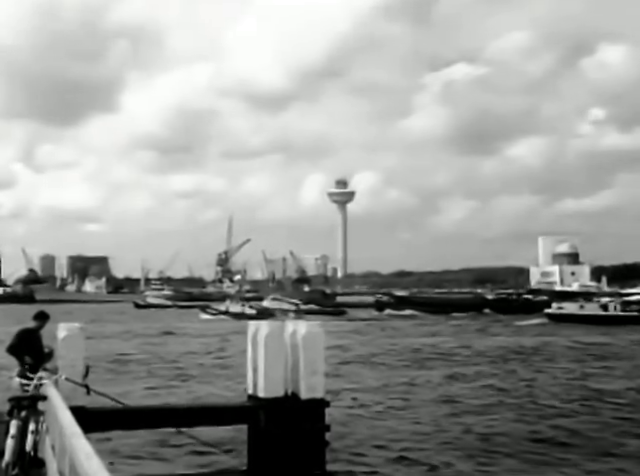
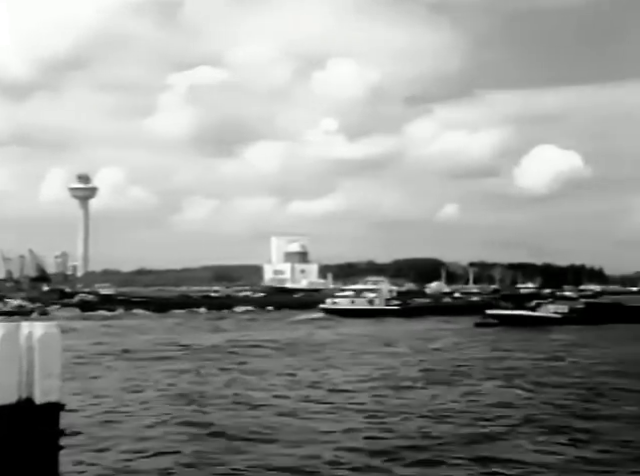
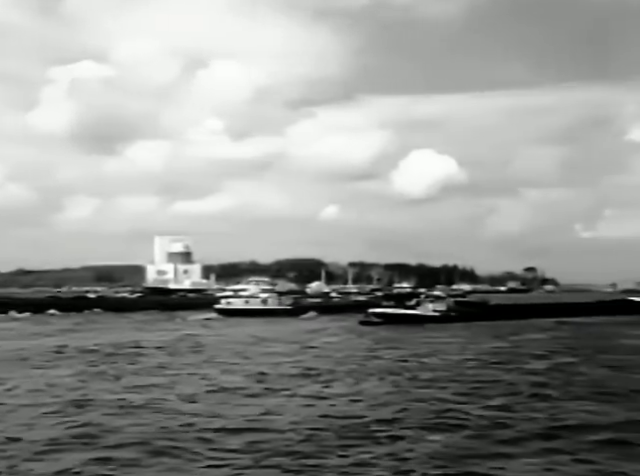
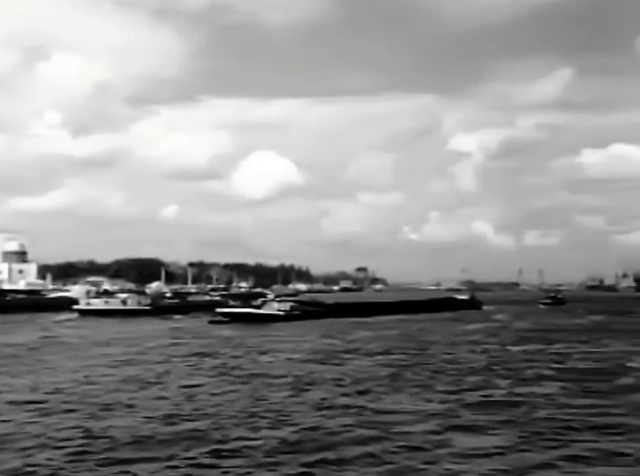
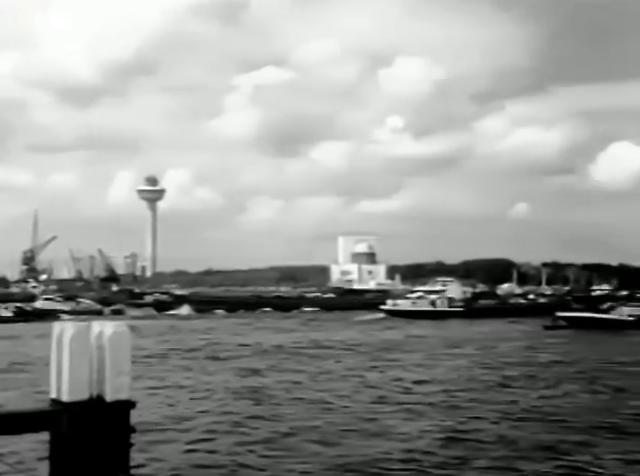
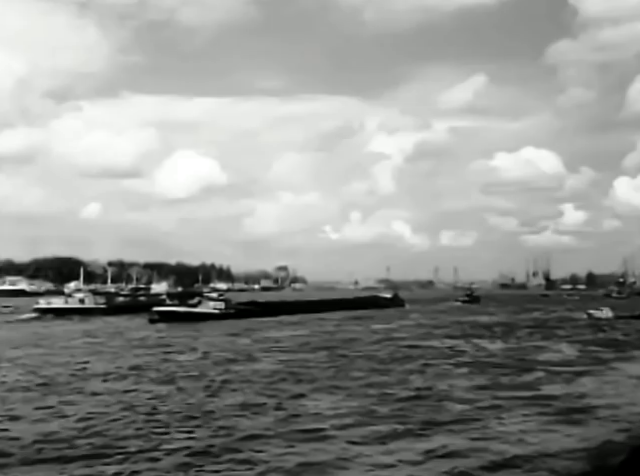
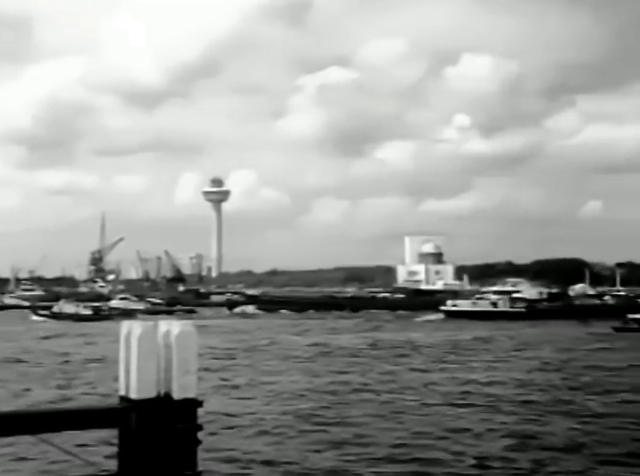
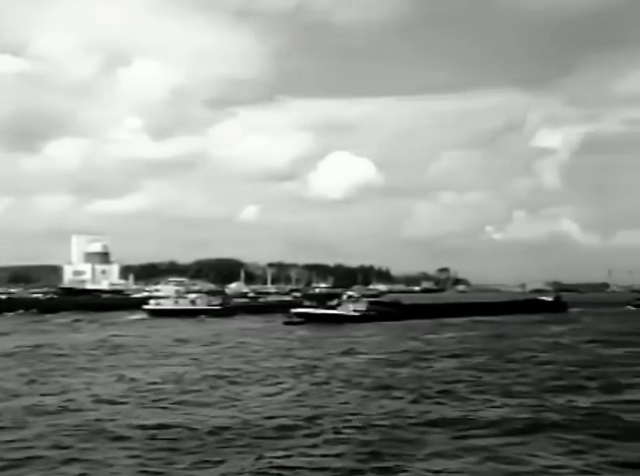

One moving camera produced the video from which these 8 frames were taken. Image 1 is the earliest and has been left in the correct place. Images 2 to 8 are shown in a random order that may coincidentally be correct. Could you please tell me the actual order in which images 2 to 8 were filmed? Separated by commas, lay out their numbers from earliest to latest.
7, 5, 2, 3, 8, 4, 6
